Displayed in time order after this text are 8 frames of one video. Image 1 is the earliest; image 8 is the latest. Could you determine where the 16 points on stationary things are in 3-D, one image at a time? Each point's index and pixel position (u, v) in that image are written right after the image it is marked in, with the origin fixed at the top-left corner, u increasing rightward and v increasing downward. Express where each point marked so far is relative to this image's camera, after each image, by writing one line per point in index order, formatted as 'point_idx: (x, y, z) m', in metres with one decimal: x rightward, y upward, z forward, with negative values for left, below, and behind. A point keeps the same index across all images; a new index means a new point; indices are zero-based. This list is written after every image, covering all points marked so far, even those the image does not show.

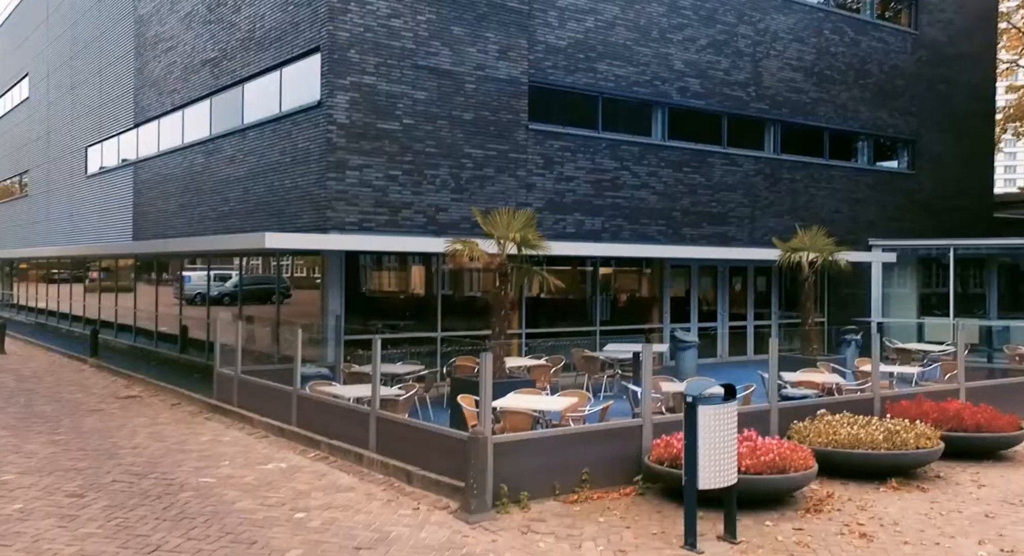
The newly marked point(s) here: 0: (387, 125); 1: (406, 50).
0: (-2.2, +2.7, +12.3) m
1: (-1.9, +4.0, +12.5) m
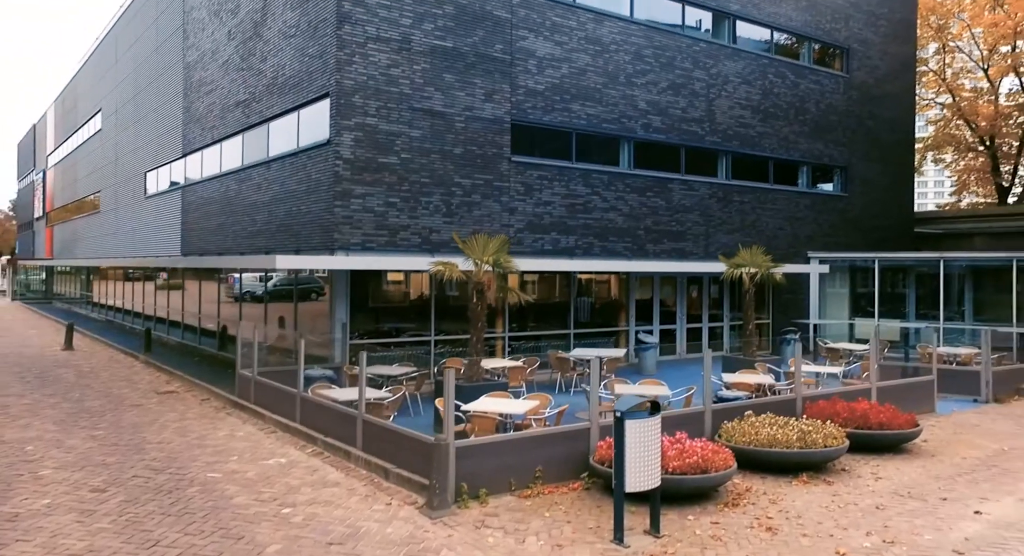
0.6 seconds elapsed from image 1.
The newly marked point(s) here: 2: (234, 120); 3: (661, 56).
0: (-2.4, +2.3, +13.6) m
1: (-2.2, +3.6, +13.8) m
2: (-6.7, +3.8, +18.3) m
3: (+3.7, +5.6, +18.1) m
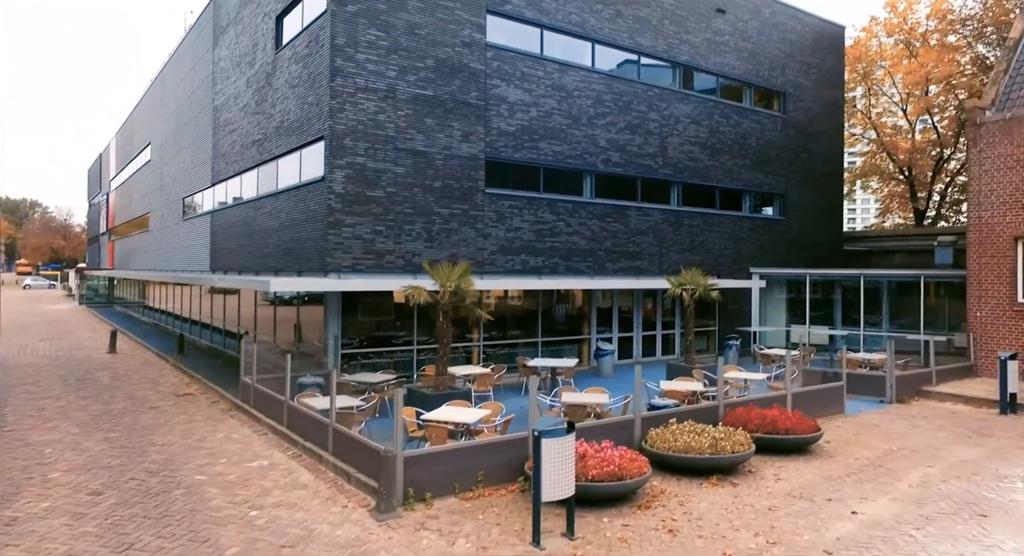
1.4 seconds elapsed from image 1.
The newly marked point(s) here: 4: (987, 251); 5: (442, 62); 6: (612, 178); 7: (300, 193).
0: (-3.0, +1.9, +15.2) m
1: (-2.7, +3.1, +15.4) m
2: (-7.4, +3.5, +19.7) m
3: (+3.0, +5.1, +19.8) m
4: (+11.9, +0.7, +17.3) m
5: (-1.6, +5.0, +16.2) m
6: (+2.8, +2.8, +19.7) m
7: (-4.9, +2.0, +16.1) m
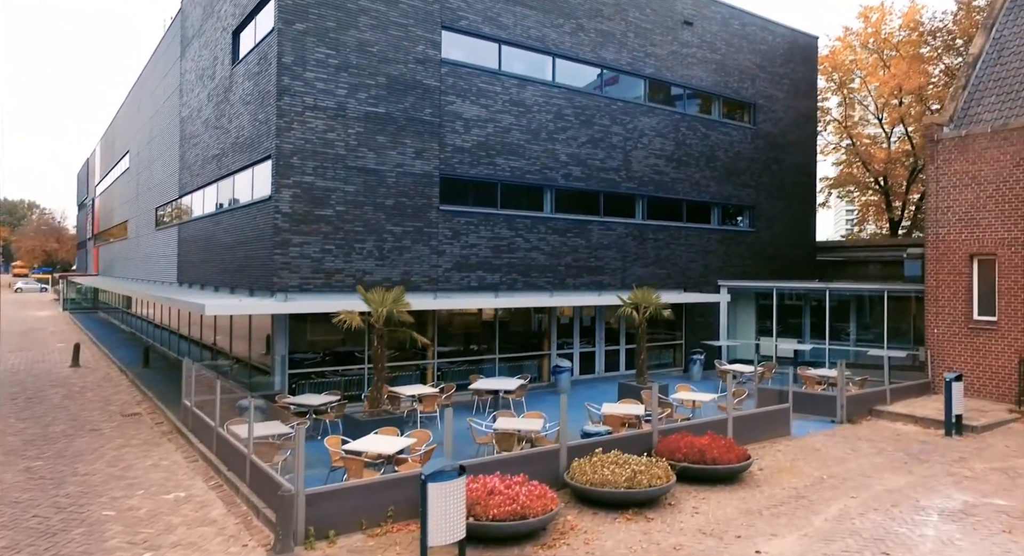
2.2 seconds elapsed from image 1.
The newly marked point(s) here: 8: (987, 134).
0: (-4.1, +1.4, +15.1) m
1: (-3.8, +2.7, +15.3) m
2: (-8.5, +3.1, +19.7) m
3: (+1.9, +4.6, +19.7) m
4: (+10.8, +0.2, +17.3) m
5: (-2.7, +4.6, +16.1) m
6: (+1.7, +2.4, +19.7) m
7: (-6.0, +1.6, +16.0) m
8: (+11.4, +3.4, +16.6) m
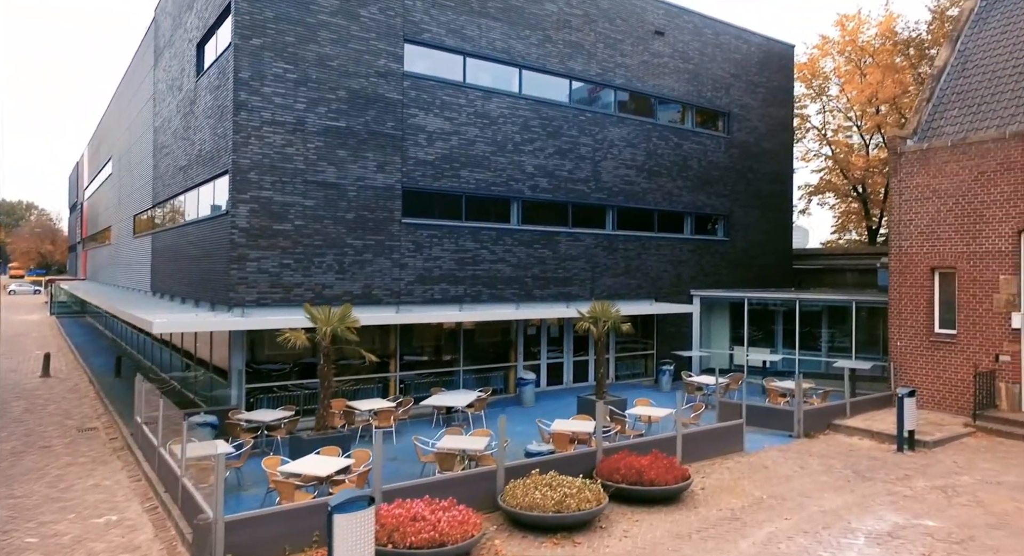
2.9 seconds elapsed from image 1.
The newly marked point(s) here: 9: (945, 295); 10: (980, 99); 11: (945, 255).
0: (-5.1, +1.1, +15.2) m
1: (-4.8, +2.4, +15.4) m
2: (-9.4, +2.7, +19.7) m
3: (+1.0, +4.3, +19.7) m
4: (+9.8, -0.1, +17.3) m
5: (-3.6, +4.3, +16.2) m
6: (+0.8, +2.1, +19.7) m
7: (-6.9, +1.3, +16.0) m
8: (+10.4, +3.1, +16.6) m
9: (+10.5, -0.4, +16.8) m
10: (+11.5, +4.4, +17.1) m
11: (+10.3, +0.5, +16.5) m
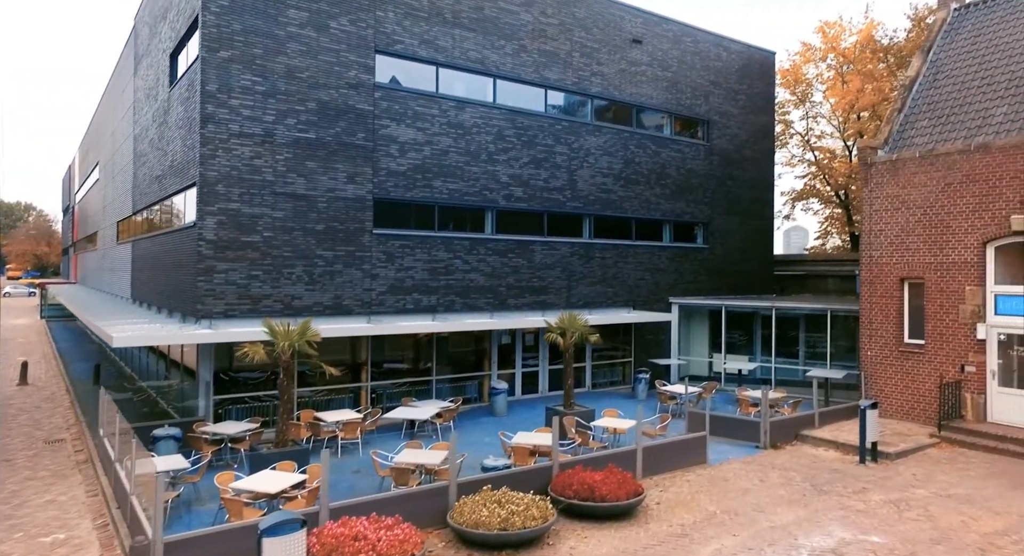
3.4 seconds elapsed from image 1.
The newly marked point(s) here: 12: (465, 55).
0: (-5.8, +0.9, +15.2) m
1: (-5.5, +2.1, +15.4) m
2: (-10.1, +2.5, +19.7) m
3: (+0.3, +4.1, +19.8) m
4: (+9.1, -0.3, +17.4) m
5: (-4.4, +4.1, +16.2) m
6: (+0.1, +1.9, +19.8) m
7: (-7.6, +1.0, +16.1) m
8: (+9.7, +2.9, +16.7) m
9: (+9.8, -0.7, +16.8) m
10: (+10.8, +4.2, +17.2) m
11: (+9.6, +0.3, +16.6) m
12: (-1.3, +6.0, +18.7) m
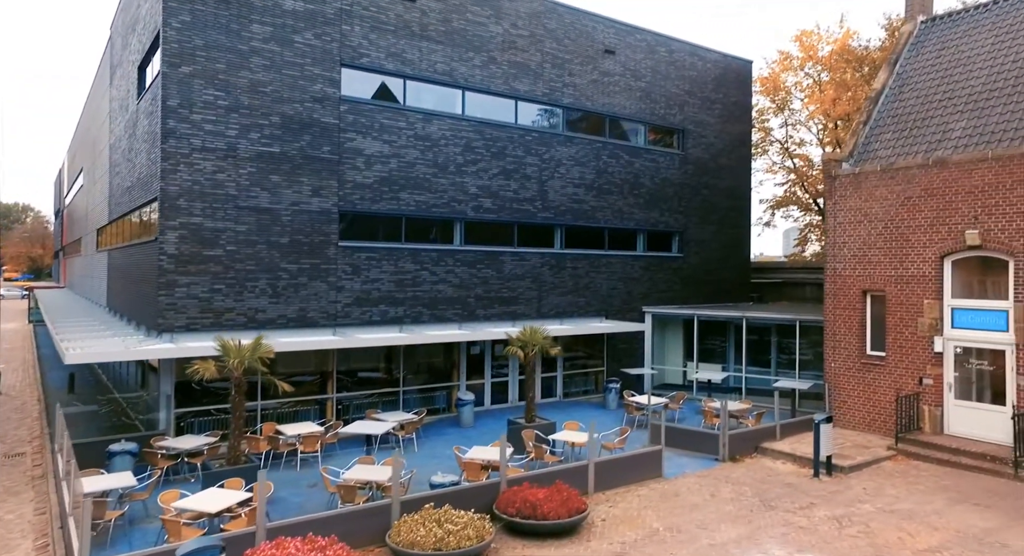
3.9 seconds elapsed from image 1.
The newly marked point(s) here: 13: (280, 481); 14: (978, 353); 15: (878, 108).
0: (-6.6, +0.6, +15.3) m
1: (-6.3, +1.8, +15.5) m
2: (-11.0, +2.2, +19.8) m
3: (-0.6, +3.8, +19.9) m
4: (+8.3, -0.6, +17.5) m
5: (-5.2, +3.8, +16.3) m
6: (-0.8, +1.5, +19.9) m
7: (-8.5, +0.7, +16.2) m
8: (+8.9, +2.6, +16.8) m
9: (+8.9, -1.0, +17.0) m
10: (+9.9, +3.9, +17.3) m
11: (+8.7, 0.0, +16.7) m
12: (-2.1, +5.7, +18.8) m
13: (-4.4, -3.8, +13.0) m
14: (+10.1, -1.6, +15.0) m
15: (+9.7, +4.5, +18.5) m
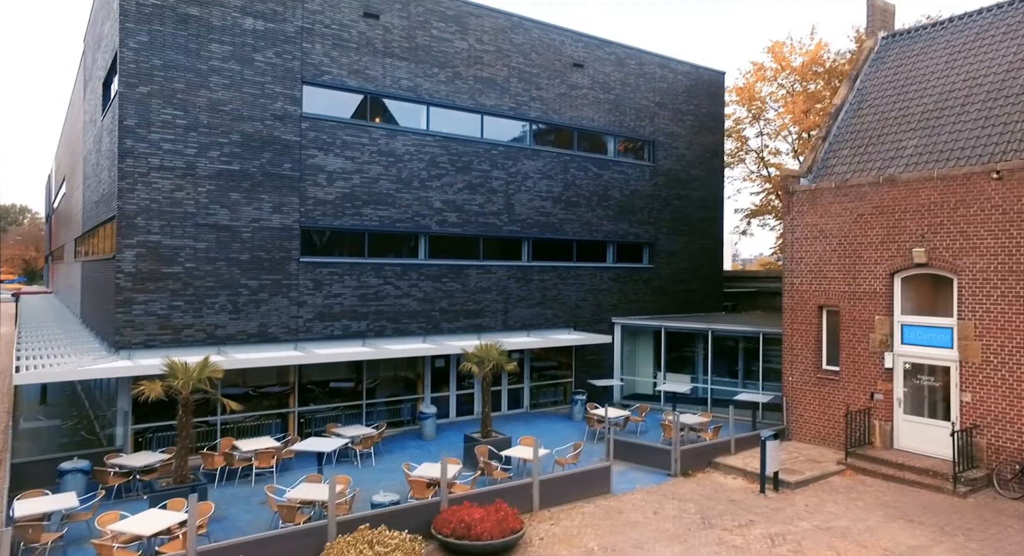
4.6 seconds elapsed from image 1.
0: (-7.6, +0.2, +15.5) m
1: (-7.3, +1.4, +15.7) m
2: (-12.0, +1.8, +20.0) m
3: (-1.6, +3.4, +20.1) m
4: (+7.3, -1.0, +17.7) m
5: (-6.2, +3.4, +16.5) m
6: (-1.8, +1.2, +20.1) m
7: (-9.5, +0.3, +16.3) m
8: (+7.8, +2.2, +17.0) m
9: (+7.9, -1.3, +17.2) m
10: (+8.9, +3.5, +17.5) m
11: (+7.7, -0.4, +16.9) m
12: (-3.1, +5.3, +19.0) m
13: (-5.4, -4.2, +13.2) m
14: (+9.1, -2.0, +15.2) m
15: (+8.7, +4.1, +18.7) m
